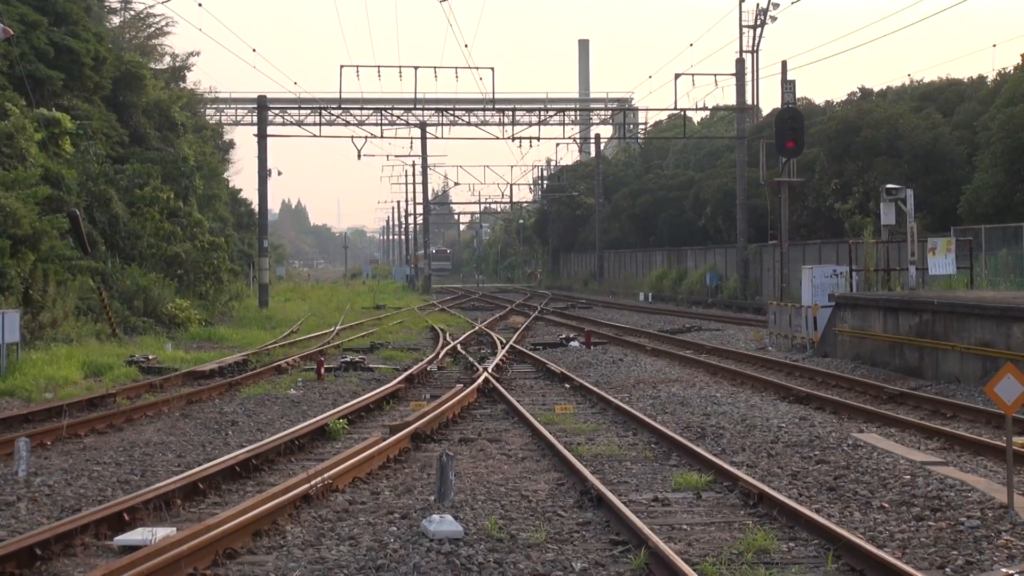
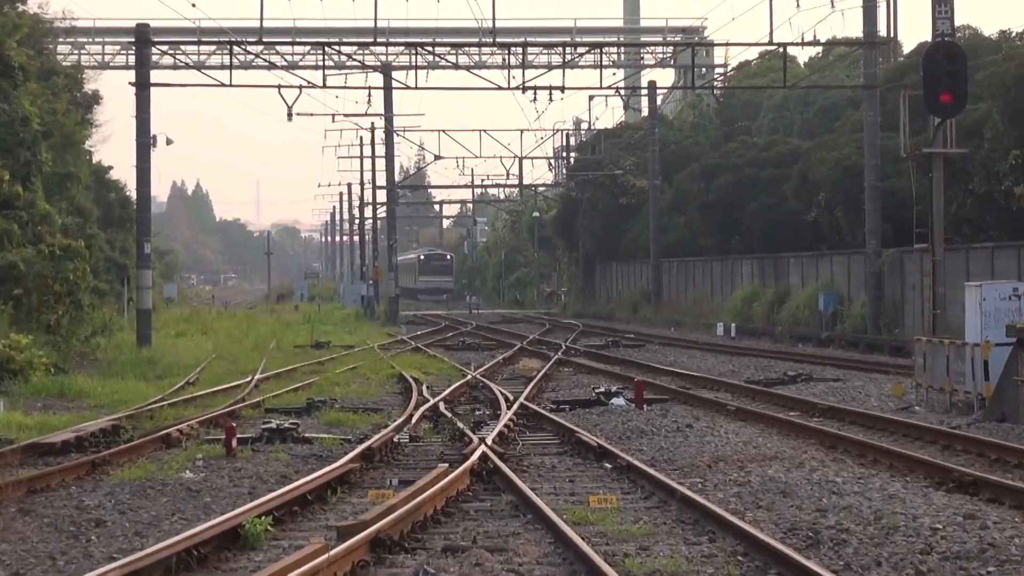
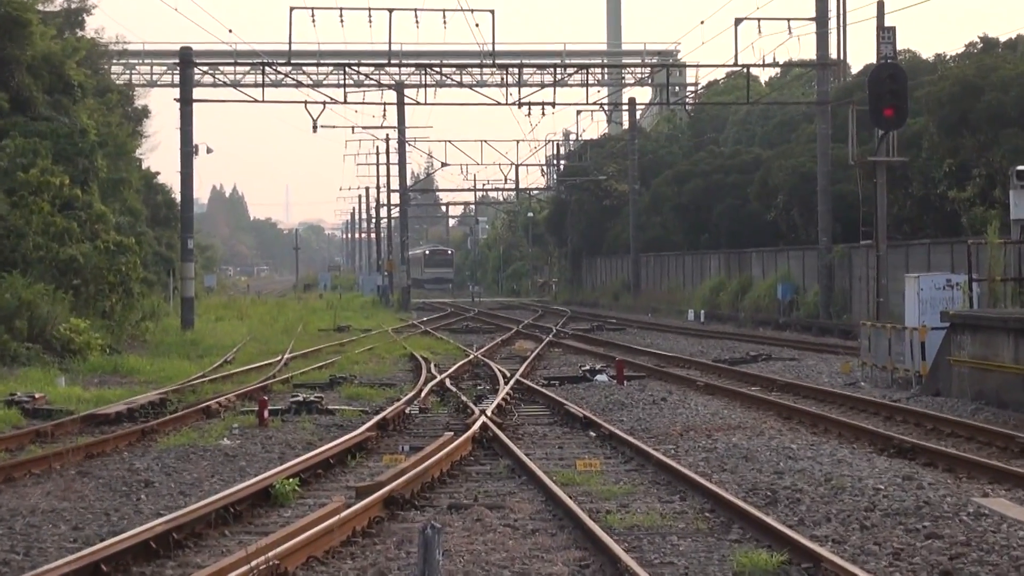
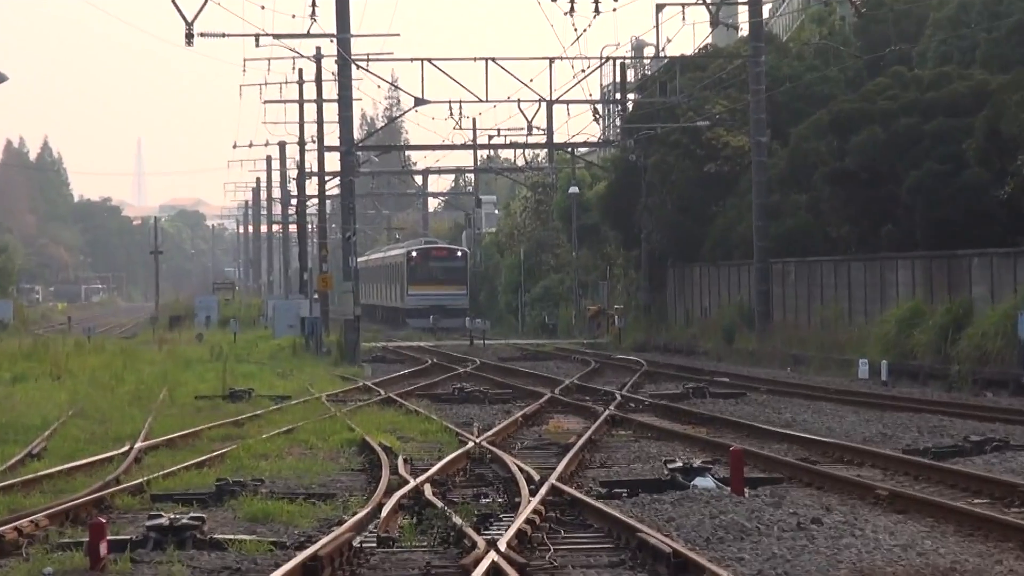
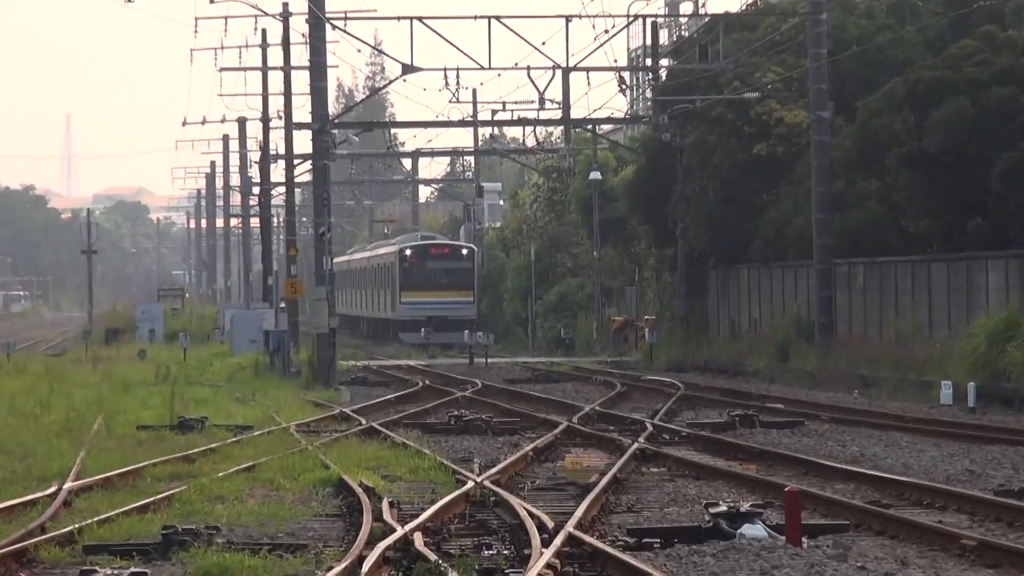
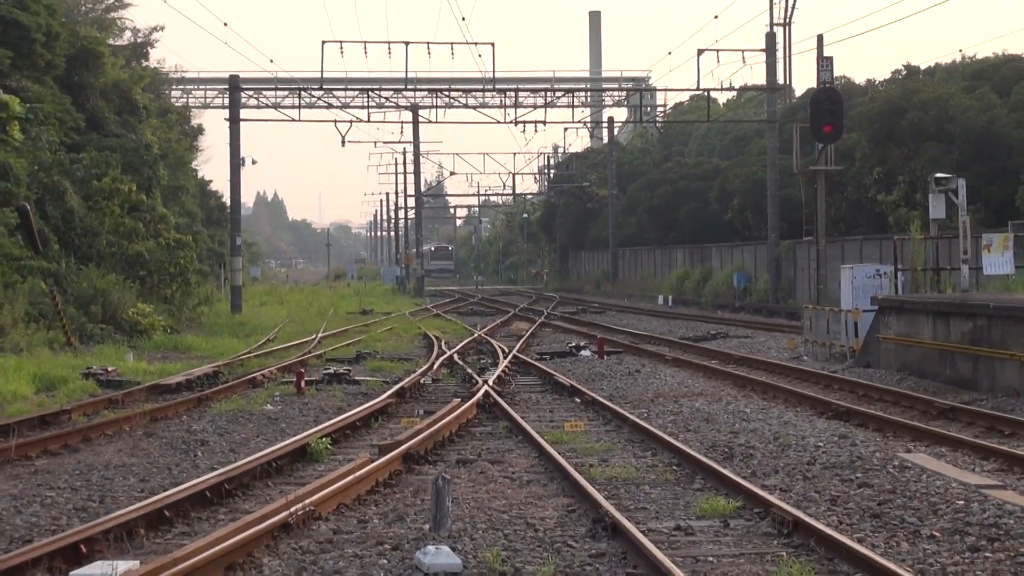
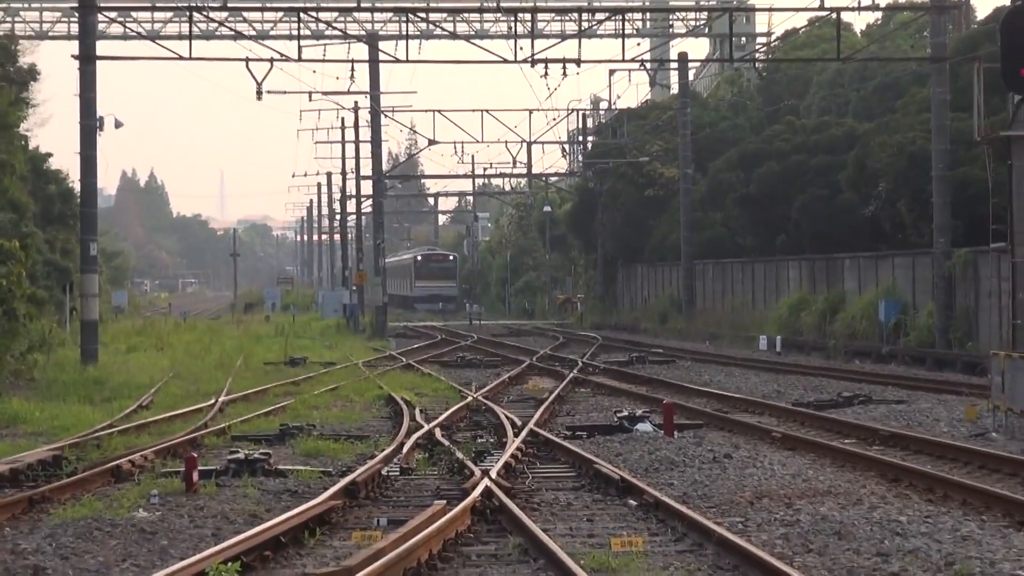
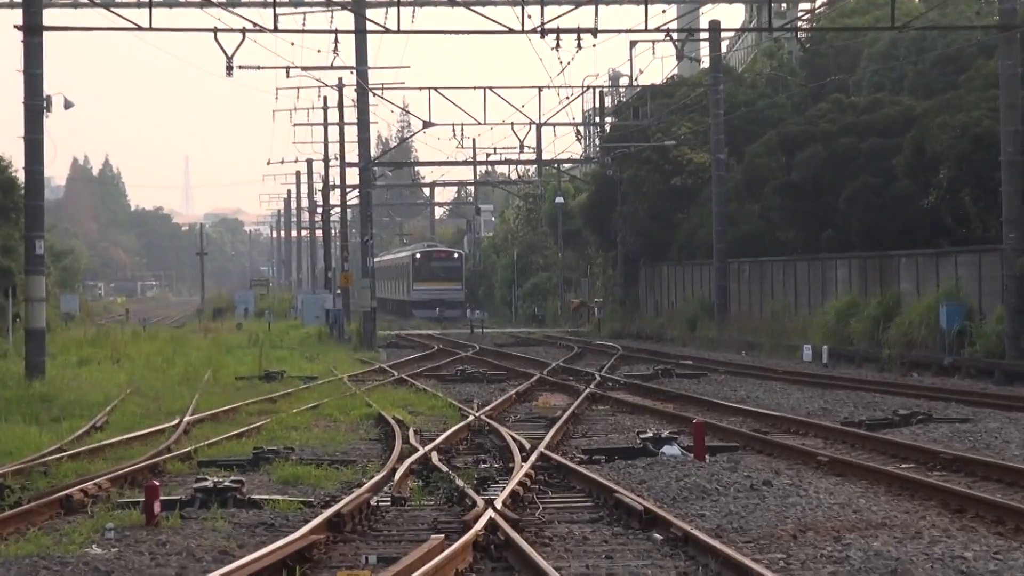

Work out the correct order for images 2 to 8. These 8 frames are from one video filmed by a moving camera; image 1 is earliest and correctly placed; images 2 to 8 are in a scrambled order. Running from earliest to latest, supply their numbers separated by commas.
6, 3, 2, 7, 8, 4, 5
